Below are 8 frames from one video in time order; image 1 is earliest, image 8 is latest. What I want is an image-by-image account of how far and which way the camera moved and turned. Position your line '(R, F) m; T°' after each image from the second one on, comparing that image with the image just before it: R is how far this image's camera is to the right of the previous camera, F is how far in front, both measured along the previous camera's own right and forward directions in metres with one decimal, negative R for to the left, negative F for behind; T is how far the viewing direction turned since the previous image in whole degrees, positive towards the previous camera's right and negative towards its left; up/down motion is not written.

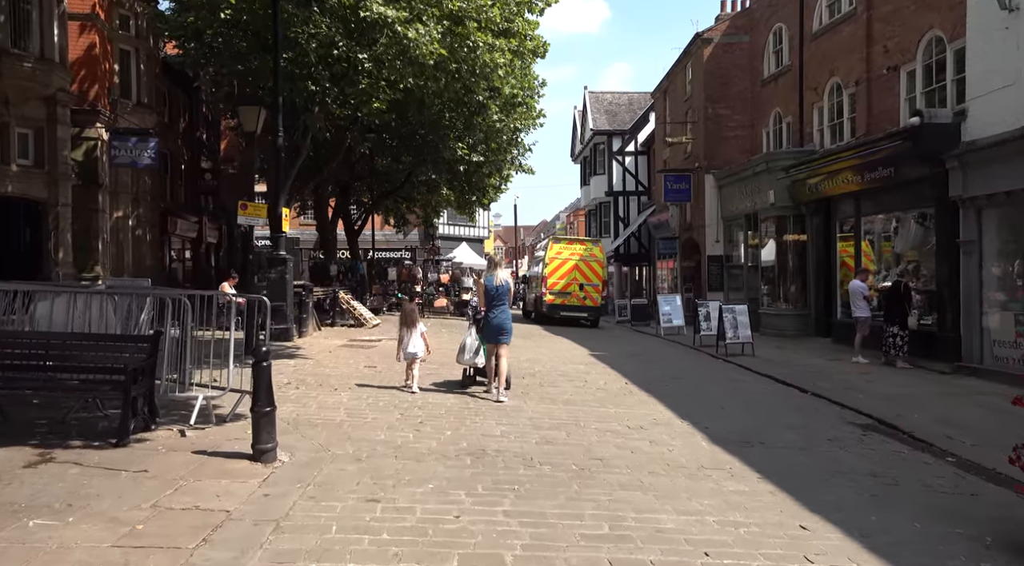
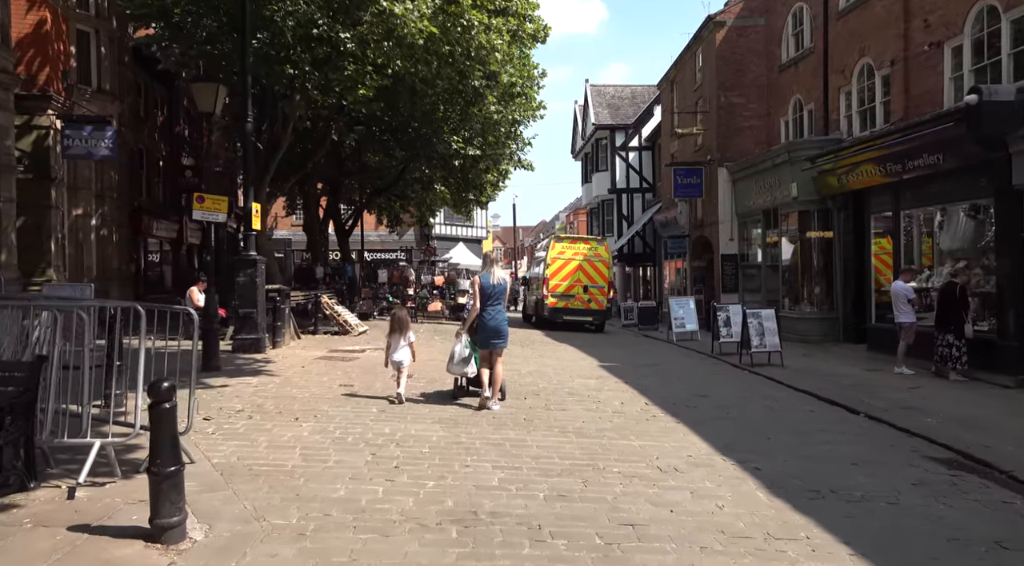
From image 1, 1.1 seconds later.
(0.0, +1.8) m; 0°
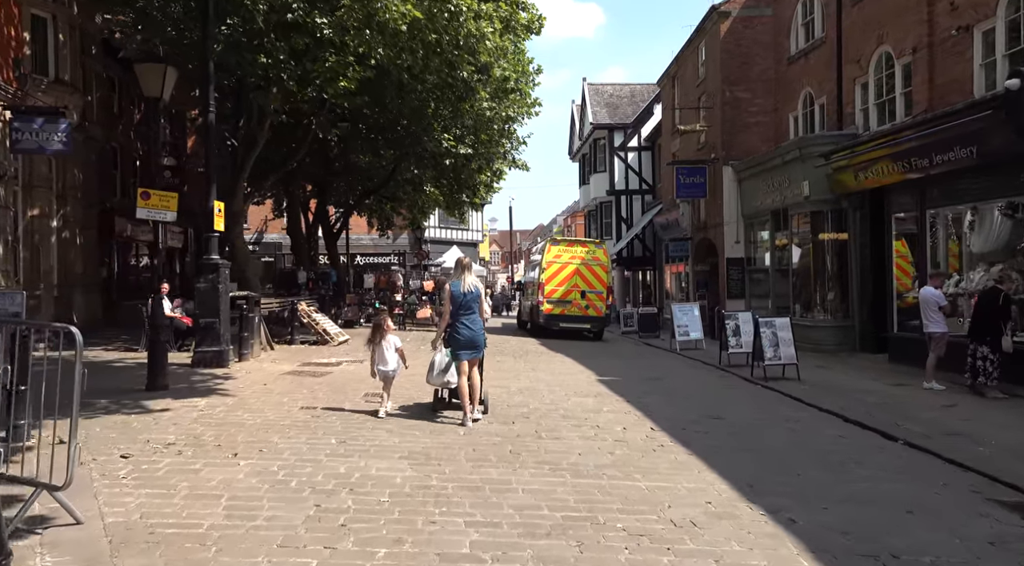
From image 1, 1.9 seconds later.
(+0.1, +1.3) m; 0°
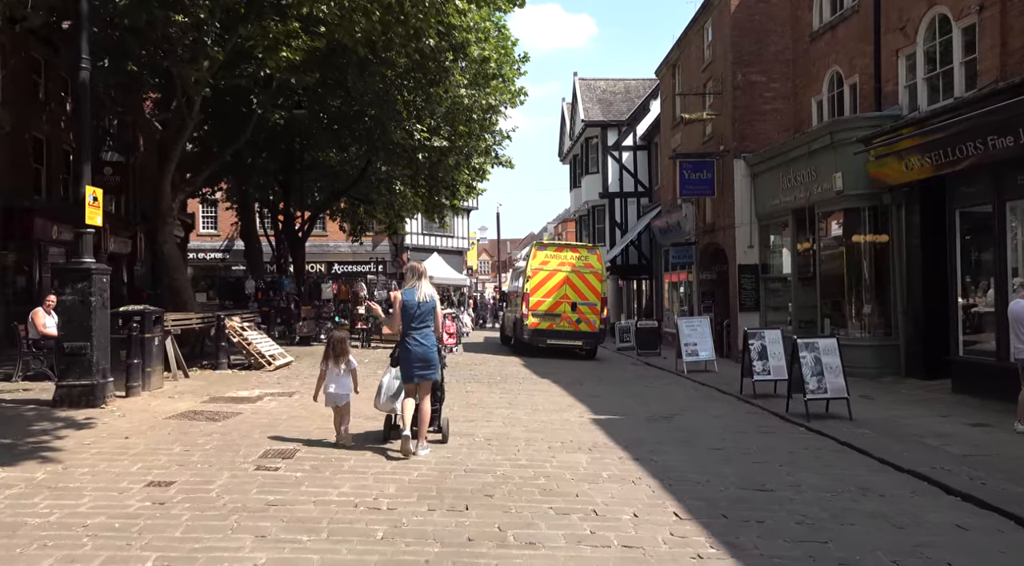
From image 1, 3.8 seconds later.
(+0.2, +3.0) m; +1°
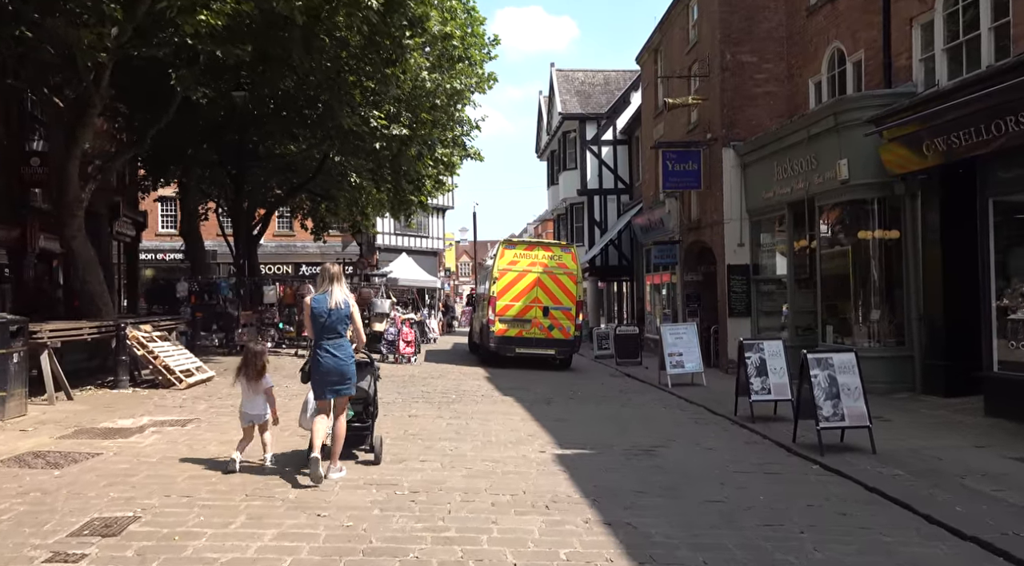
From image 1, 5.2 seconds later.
(+0.4, +2.0) m; +1°
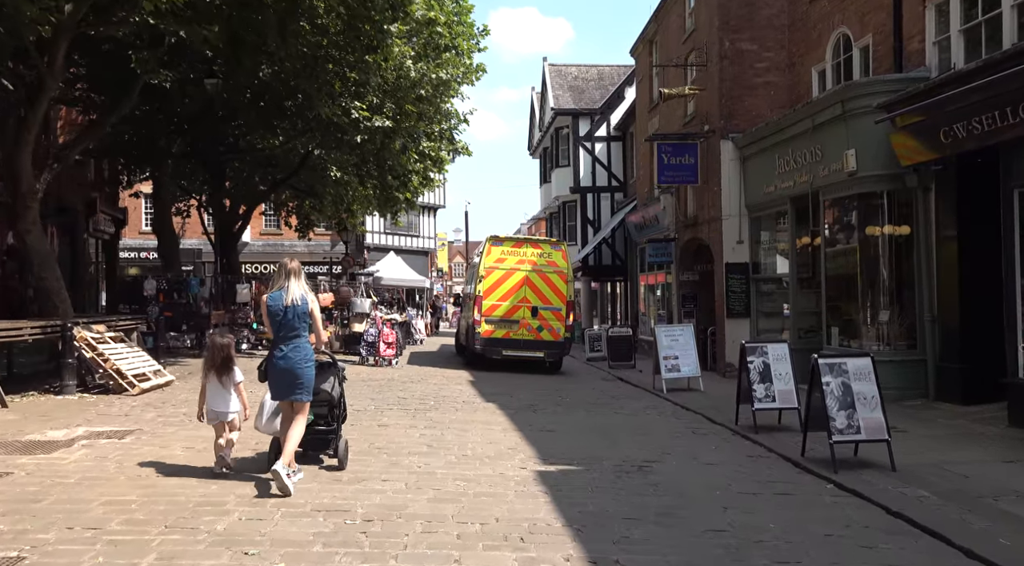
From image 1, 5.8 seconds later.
(+0.1, +0.9) m; 0°
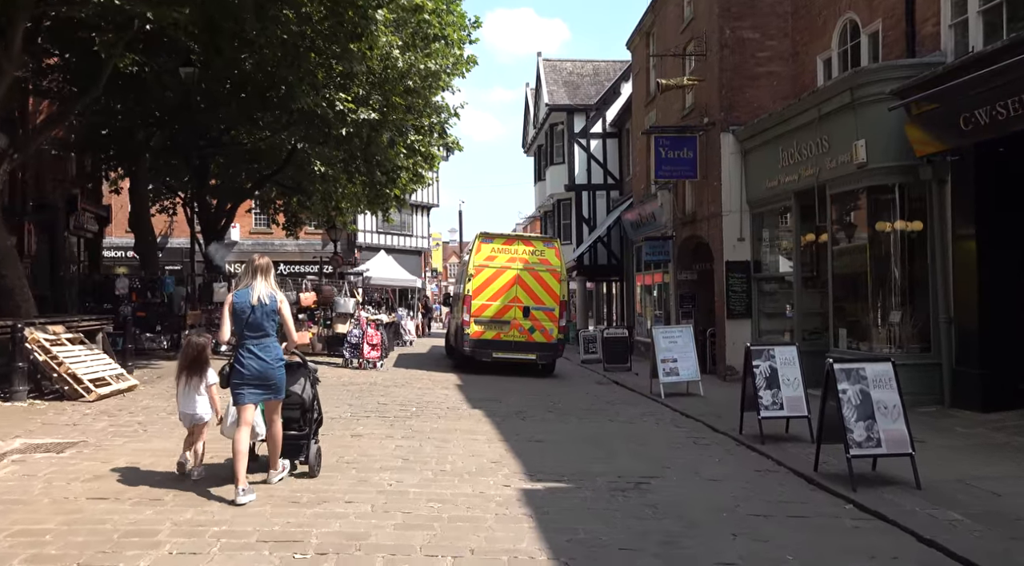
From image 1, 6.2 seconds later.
(+0.1, +0.8) m; 0°
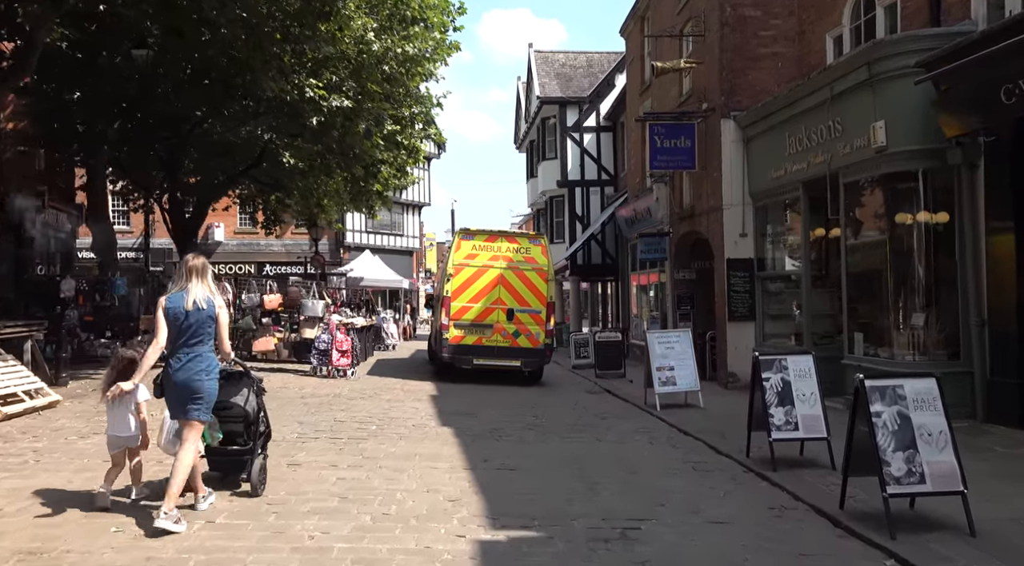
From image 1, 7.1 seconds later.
(+0.3, +1.3) m; 0°
